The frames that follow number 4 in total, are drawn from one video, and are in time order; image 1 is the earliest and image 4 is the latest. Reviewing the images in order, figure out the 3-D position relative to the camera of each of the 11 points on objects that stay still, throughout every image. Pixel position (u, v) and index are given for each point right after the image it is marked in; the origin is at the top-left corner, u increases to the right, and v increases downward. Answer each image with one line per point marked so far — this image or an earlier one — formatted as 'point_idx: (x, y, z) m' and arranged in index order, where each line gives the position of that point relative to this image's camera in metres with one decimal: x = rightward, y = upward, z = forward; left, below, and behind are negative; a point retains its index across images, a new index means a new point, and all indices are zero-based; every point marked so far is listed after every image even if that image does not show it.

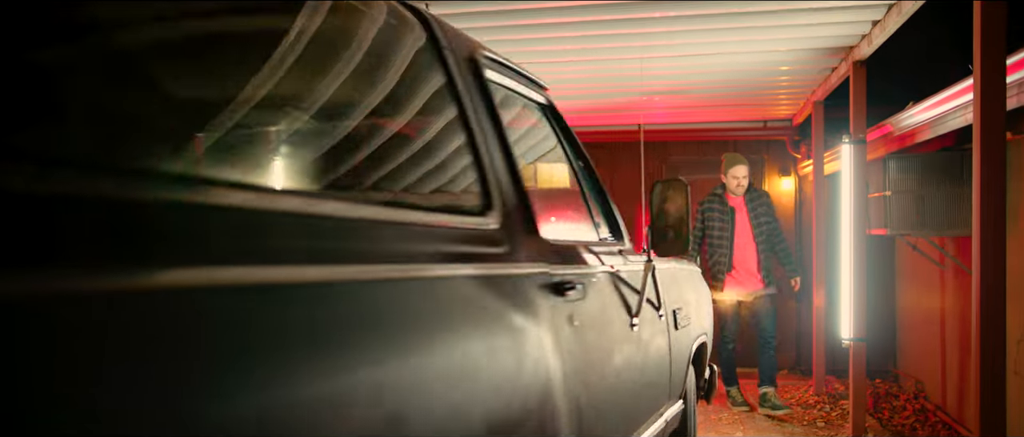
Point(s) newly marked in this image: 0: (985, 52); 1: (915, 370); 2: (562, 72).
0: (+2.2, +0.7, +3.6) m
1: (+3.5, -1.4, +7.0) m
2: (+0.5, +1.3, +7.2) m
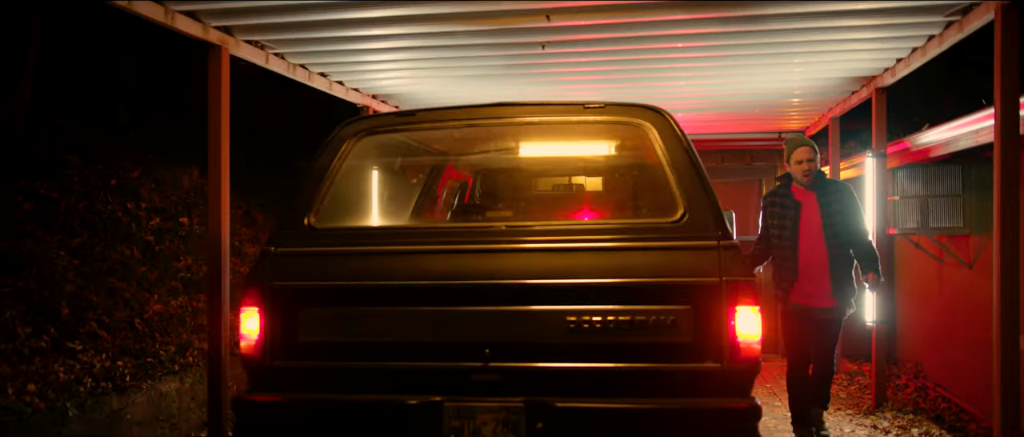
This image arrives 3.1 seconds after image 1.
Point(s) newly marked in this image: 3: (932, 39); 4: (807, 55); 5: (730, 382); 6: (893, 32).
0: (+2.8, +0.7, +4.5) m
1: (+4.0, -1.4, +8.0) m
2: (+1.0, +1.3, +8.1) m
3: (+3.1, +1.3, +5.7) m
4: (+2.4, +1.3, +6.4) m
5: (+0.9, -0.6, +3.2) m
6: (+2.7, +1.3, +5.6) m
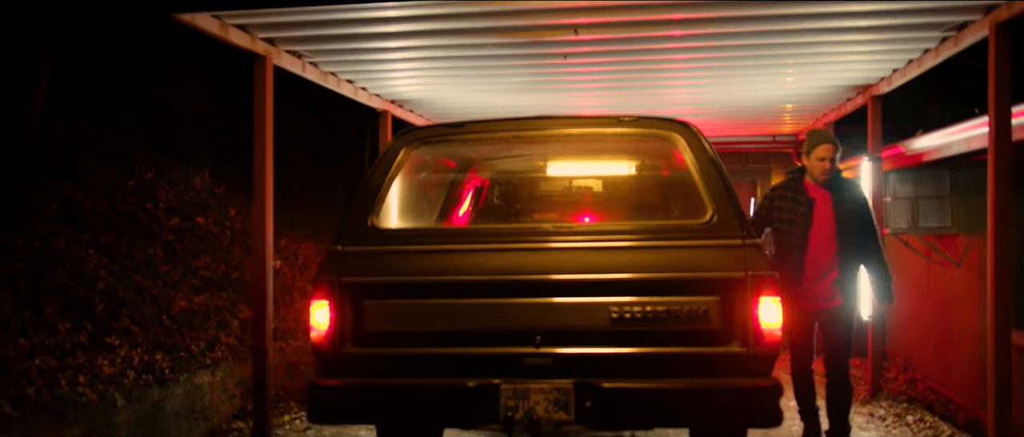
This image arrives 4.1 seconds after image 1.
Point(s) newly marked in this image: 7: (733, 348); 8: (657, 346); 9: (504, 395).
0: (+3.0, +0.7, +4.9) m
1: (+4.1, -1.4, +8.4) m
2: (+1.1, +1.3, +8.4) m
3: (+3.2, +1.3, +6.1) m
4: (+2.5, +1.3, +6.8) m
5: (+1.1, -0.6, +3.6) m
6: (+2.8, +1.3, +6.0) m
7: (+1.0, -0.6, +3.6) m
8: (+0.7, -0.6, +3.6) m
9: (0.0, -0.8, +3.6) m
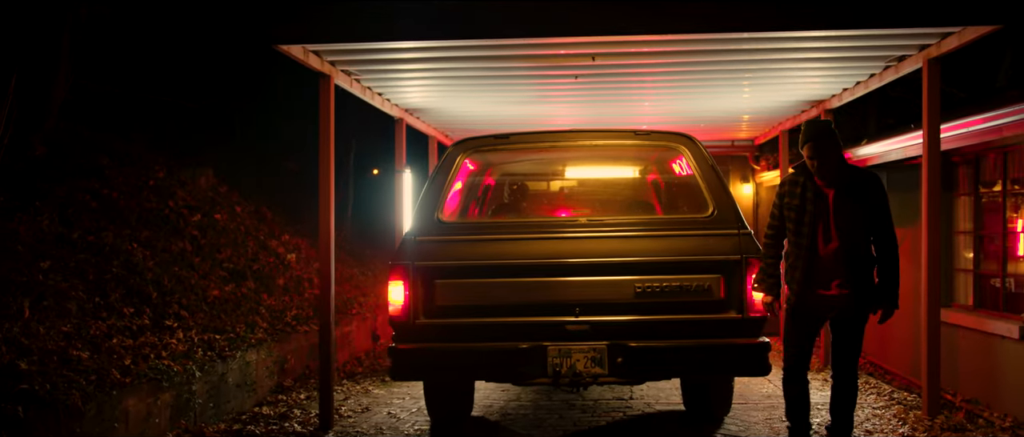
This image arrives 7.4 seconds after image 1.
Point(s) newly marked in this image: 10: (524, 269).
0: (+3.1, +0.8, +6.0) m
1: (+4.0, -1.3, +9.6) m
2: (+1.0, +1.3, +9.4) m
3: (+3.3, +1.3, +7.2) m
4: (+2.5, +1.3, +7.8) m
5: (+1.3, -0.6, +4.5) m
6: (+2.9, +1.3, +7.1) m
7: (+1.3, -0.5, +4.5) m
8: (+0.9, -0.6, +4.6) m
9: (+0.2, -0.8, +4.5) m
10: (+0.1, -0.3, +4.6) m
